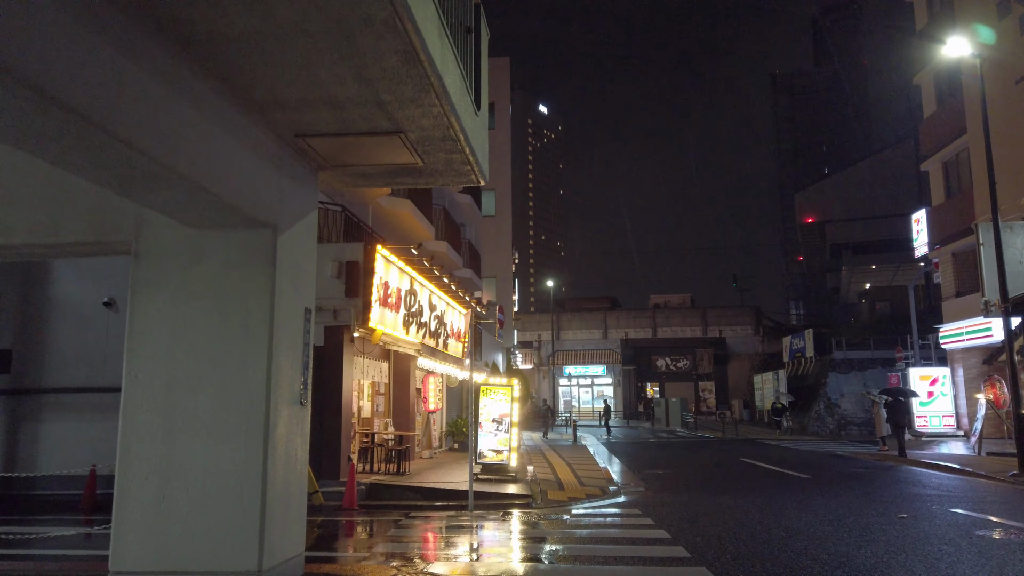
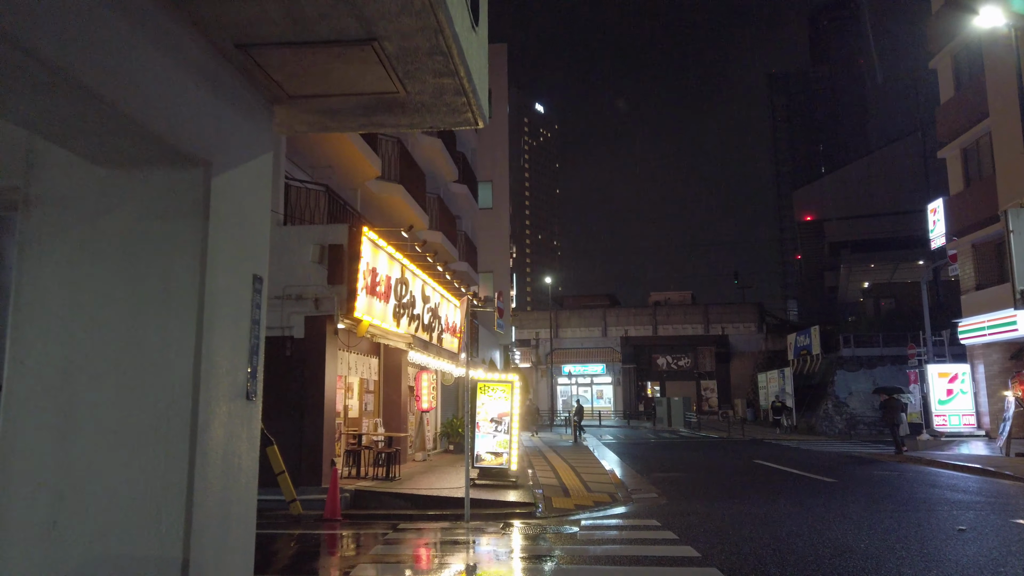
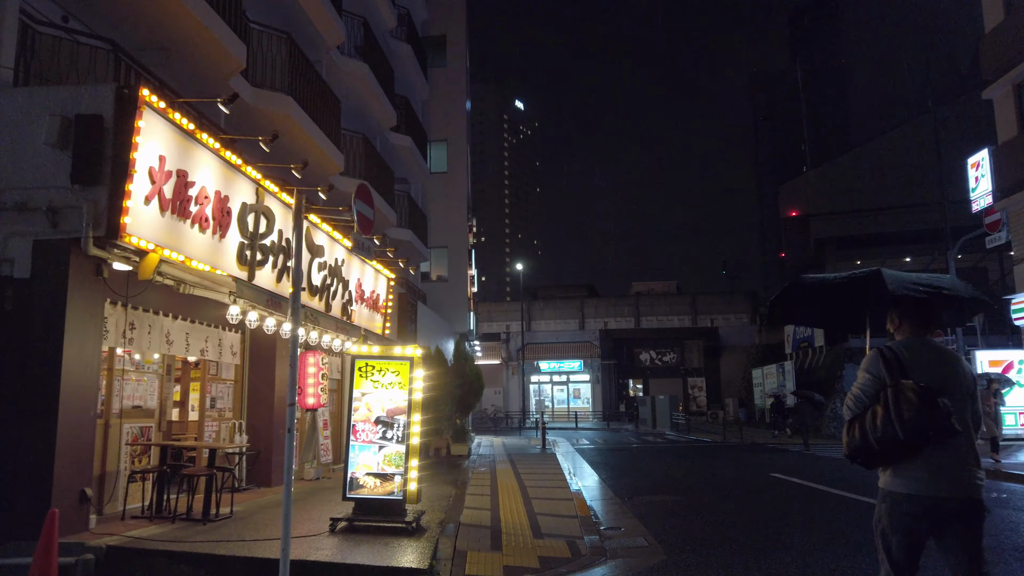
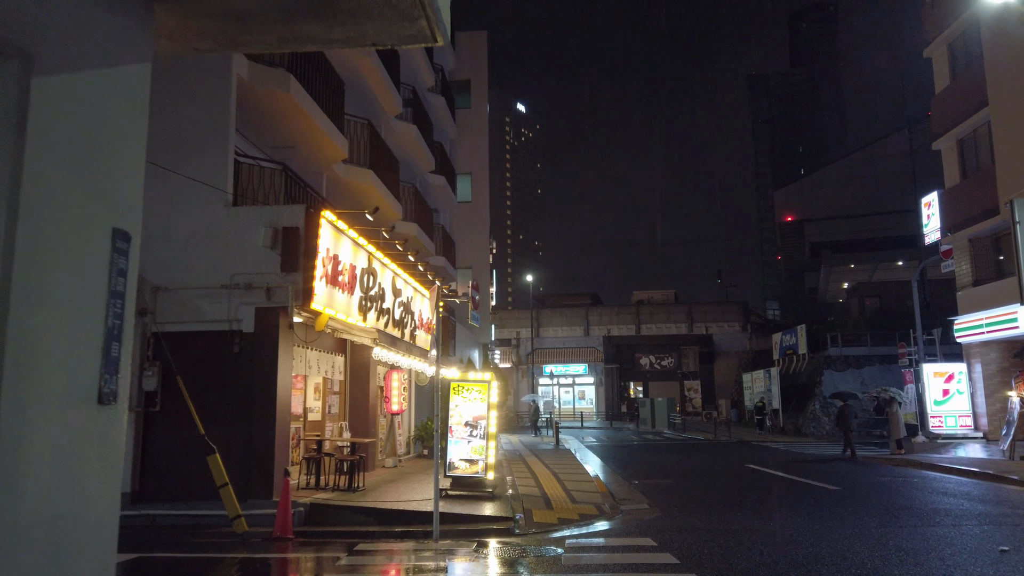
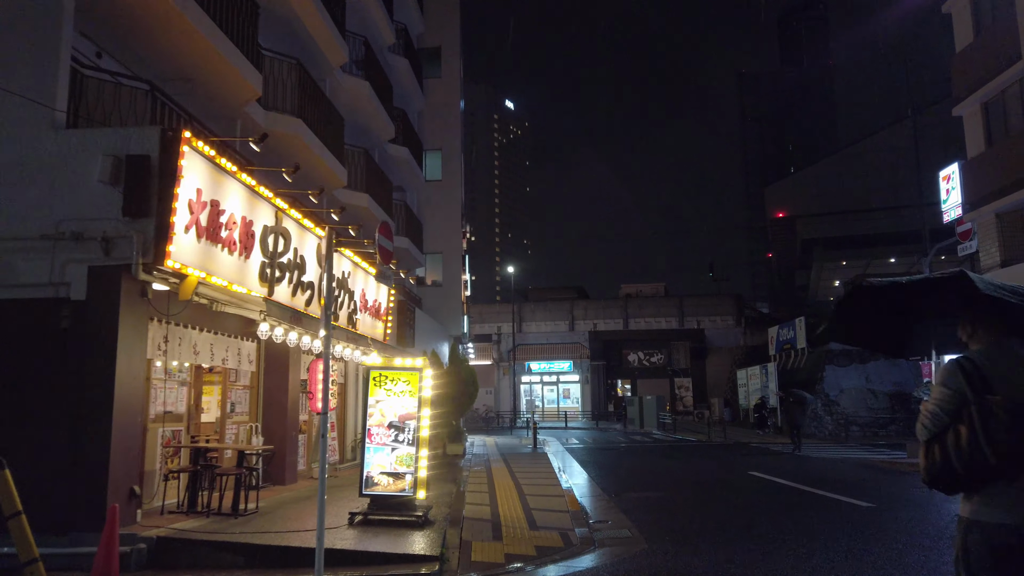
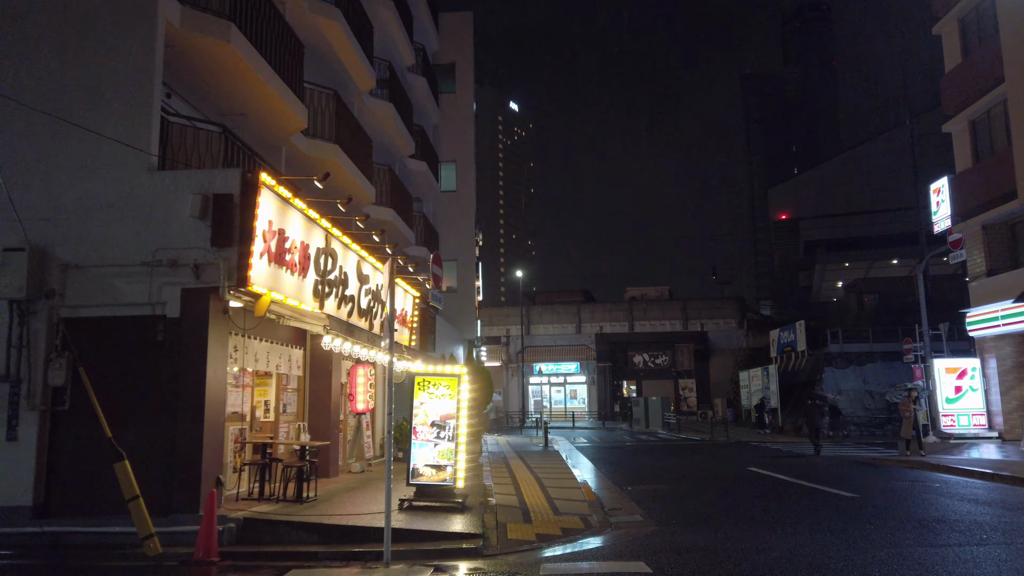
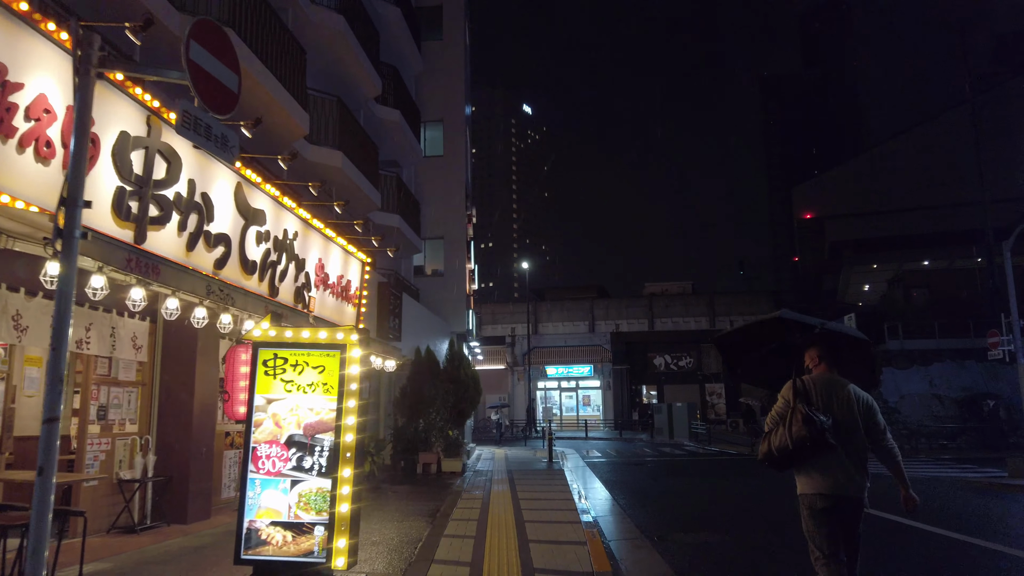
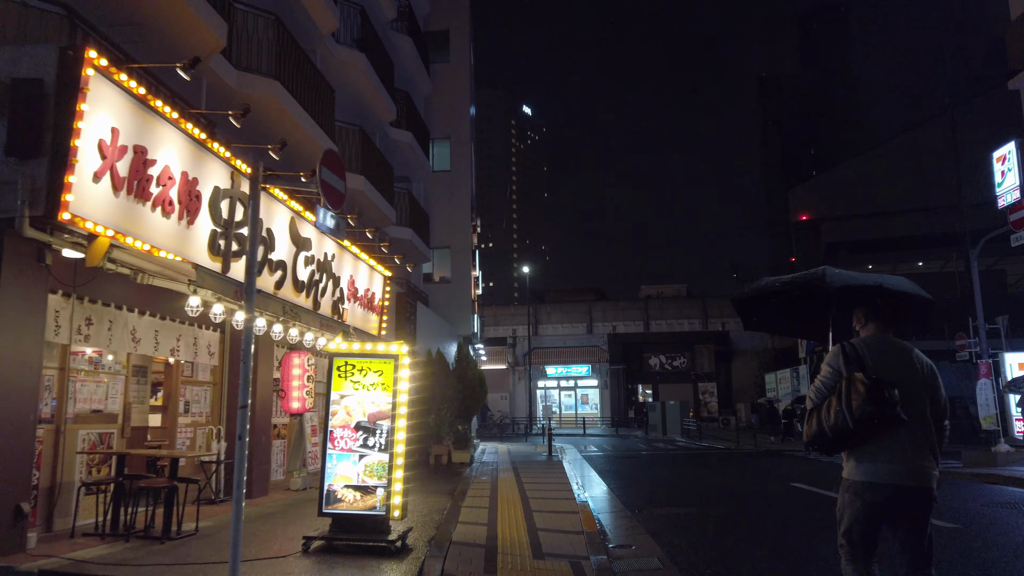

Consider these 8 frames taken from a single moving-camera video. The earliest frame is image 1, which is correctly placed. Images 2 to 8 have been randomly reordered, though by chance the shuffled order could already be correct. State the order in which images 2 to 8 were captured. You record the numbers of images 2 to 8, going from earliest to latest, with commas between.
2, 4, 6, 5, 3, 8, 7
